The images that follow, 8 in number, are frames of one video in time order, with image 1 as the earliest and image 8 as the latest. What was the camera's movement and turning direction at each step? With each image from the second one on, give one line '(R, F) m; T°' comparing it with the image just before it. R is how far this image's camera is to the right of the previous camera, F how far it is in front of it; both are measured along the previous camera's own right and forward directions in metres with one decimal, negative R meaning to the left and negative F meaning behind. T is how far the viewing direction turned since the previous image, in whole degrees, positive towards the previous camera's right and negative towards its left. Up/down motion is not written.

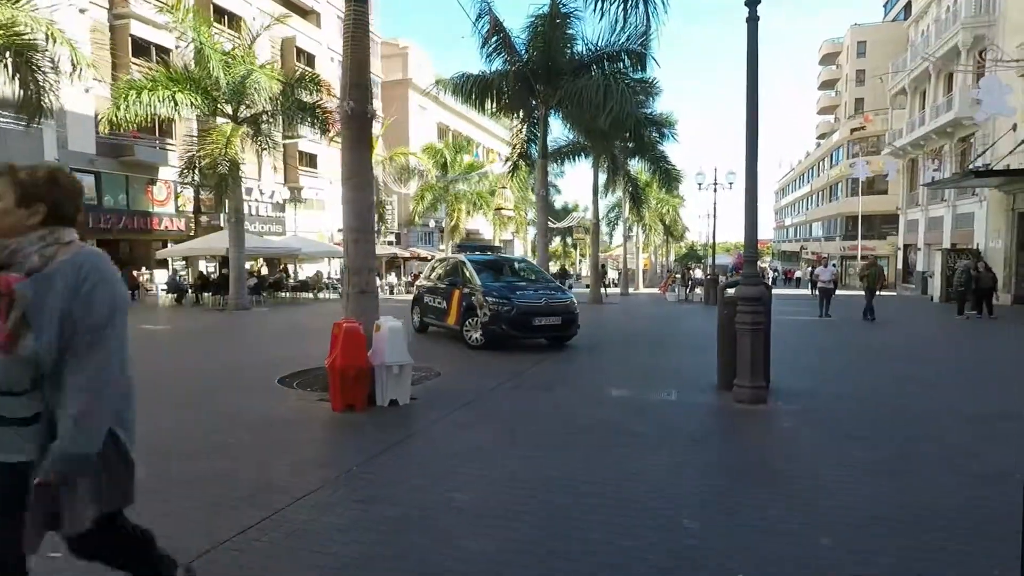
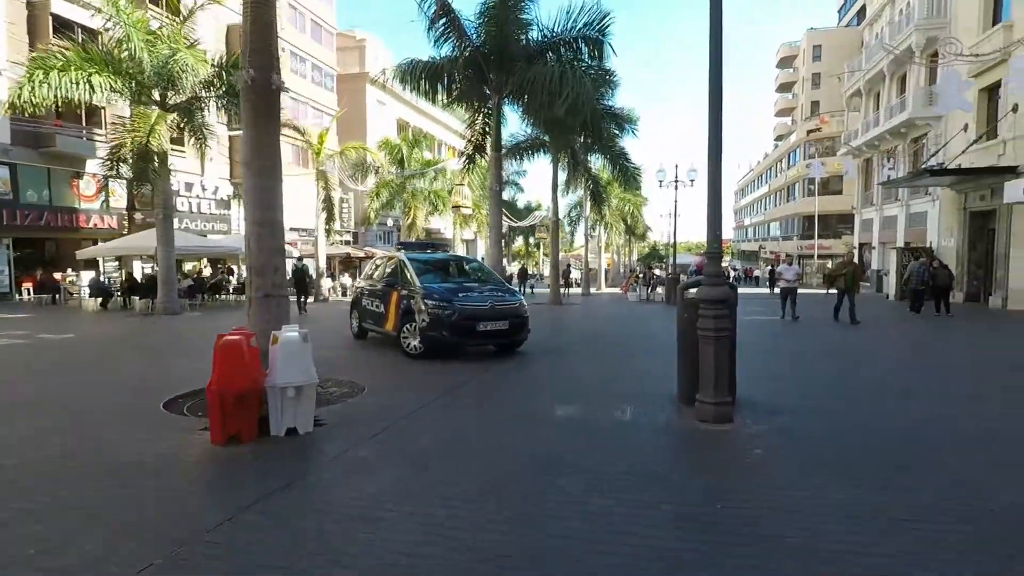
(+0.3, +0.8) m; +3°
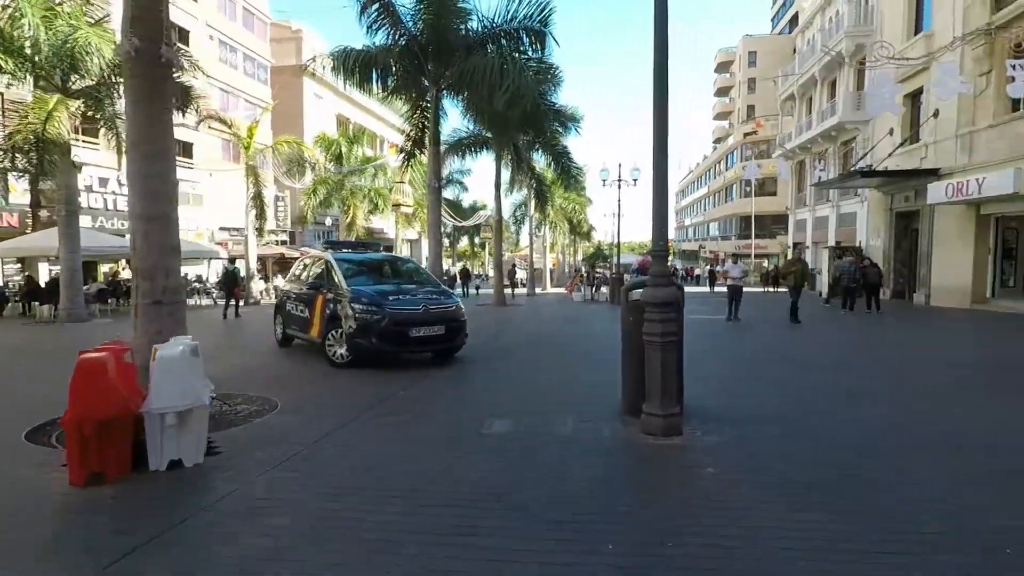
(+0.1, +0.5) m; +5°
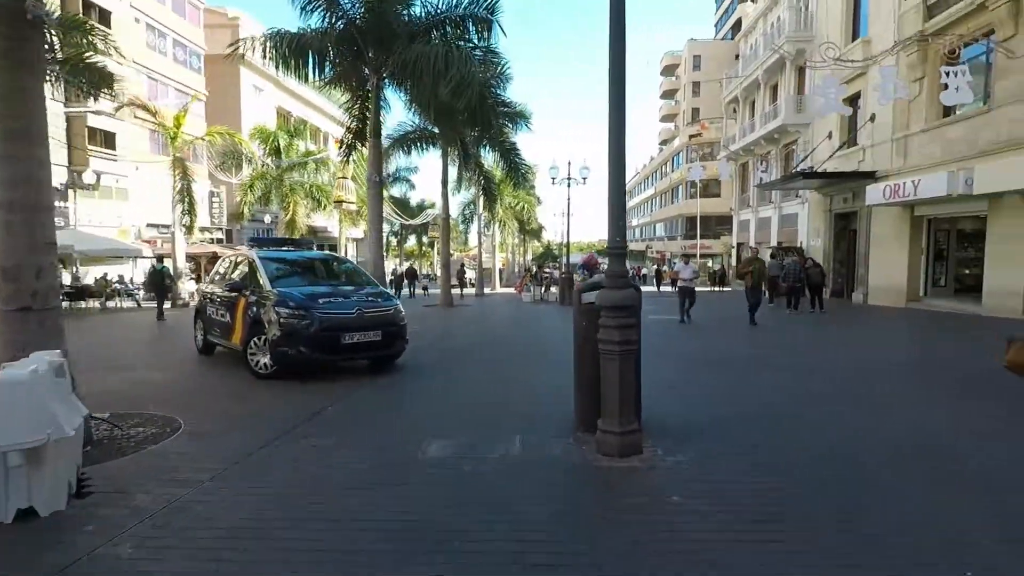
(+0.1, +0.5) m; +5°
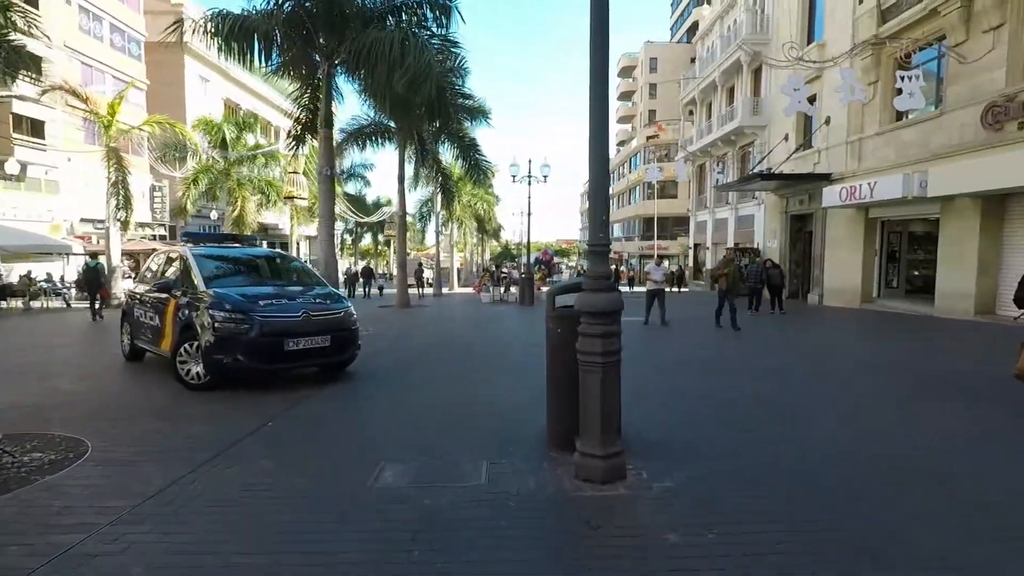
(-0.1, +0.5) m; +4°
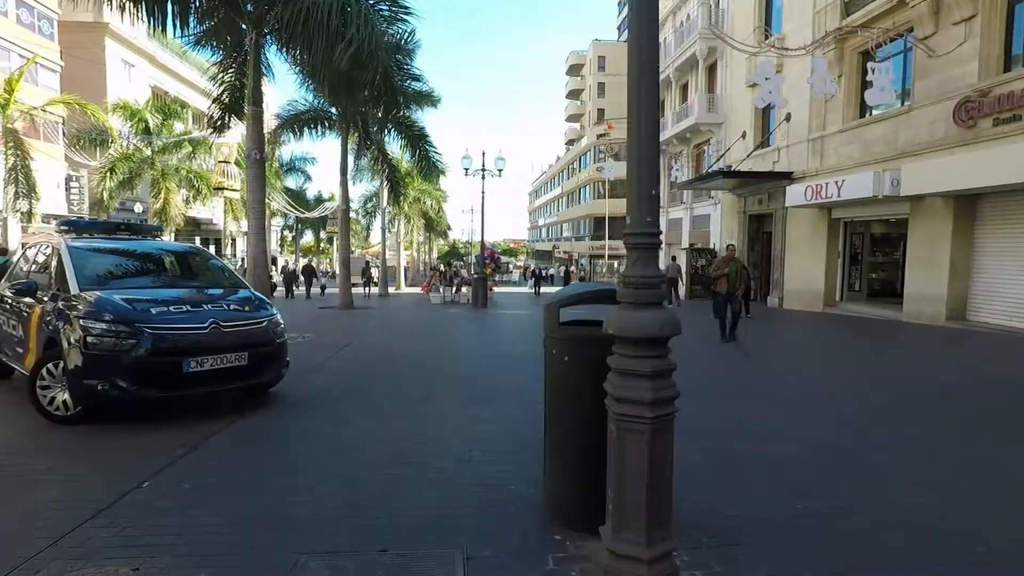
(-0.2, +1.2) m; +5°
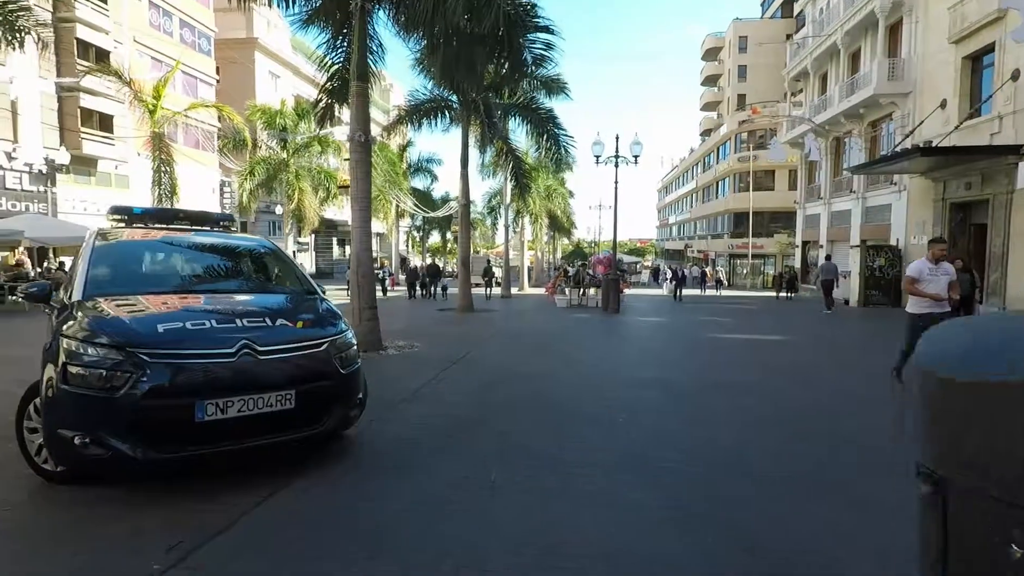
(-0.3, +1.9) m; -12°
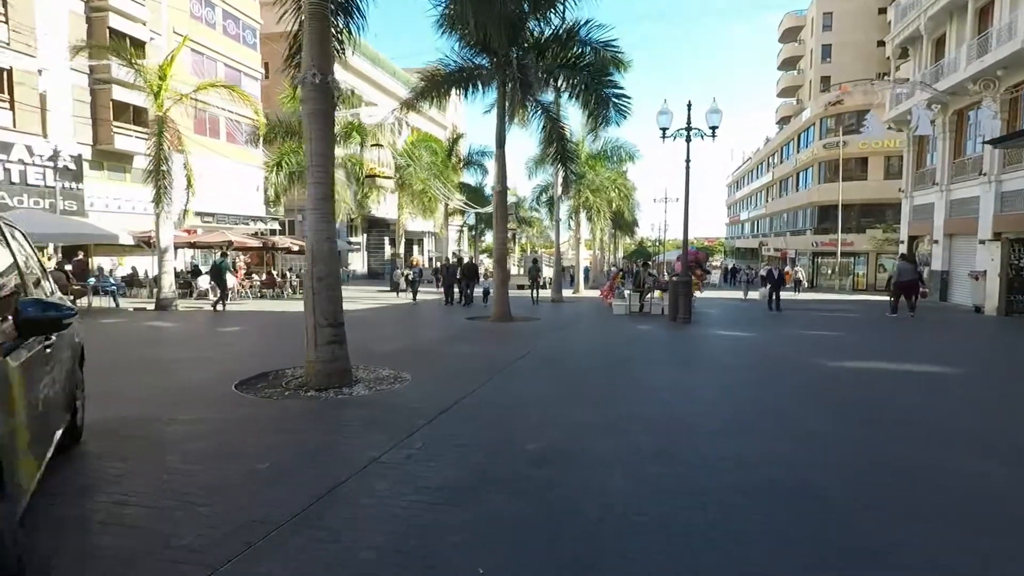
(+0.4, +3.0) m; -6°
